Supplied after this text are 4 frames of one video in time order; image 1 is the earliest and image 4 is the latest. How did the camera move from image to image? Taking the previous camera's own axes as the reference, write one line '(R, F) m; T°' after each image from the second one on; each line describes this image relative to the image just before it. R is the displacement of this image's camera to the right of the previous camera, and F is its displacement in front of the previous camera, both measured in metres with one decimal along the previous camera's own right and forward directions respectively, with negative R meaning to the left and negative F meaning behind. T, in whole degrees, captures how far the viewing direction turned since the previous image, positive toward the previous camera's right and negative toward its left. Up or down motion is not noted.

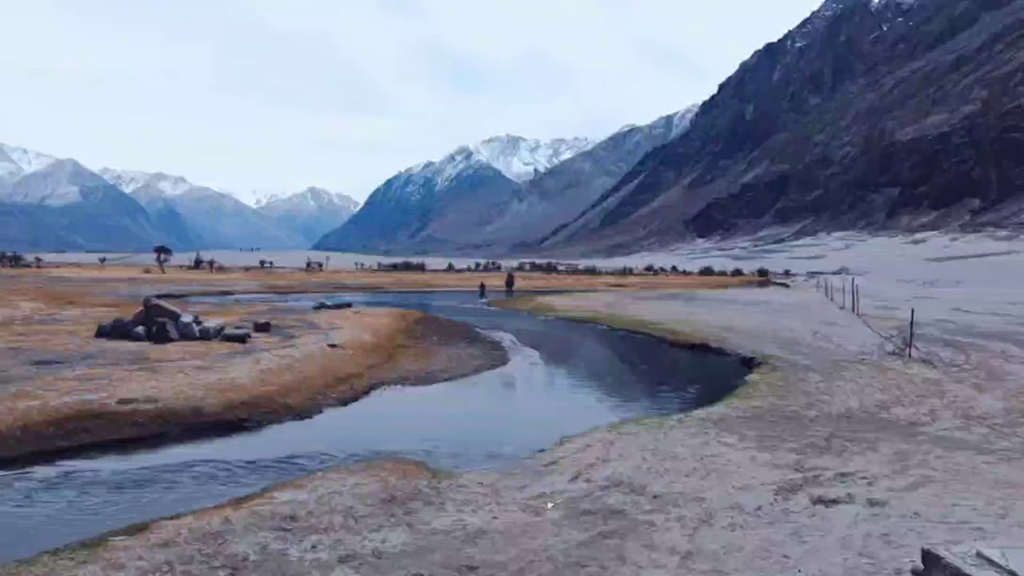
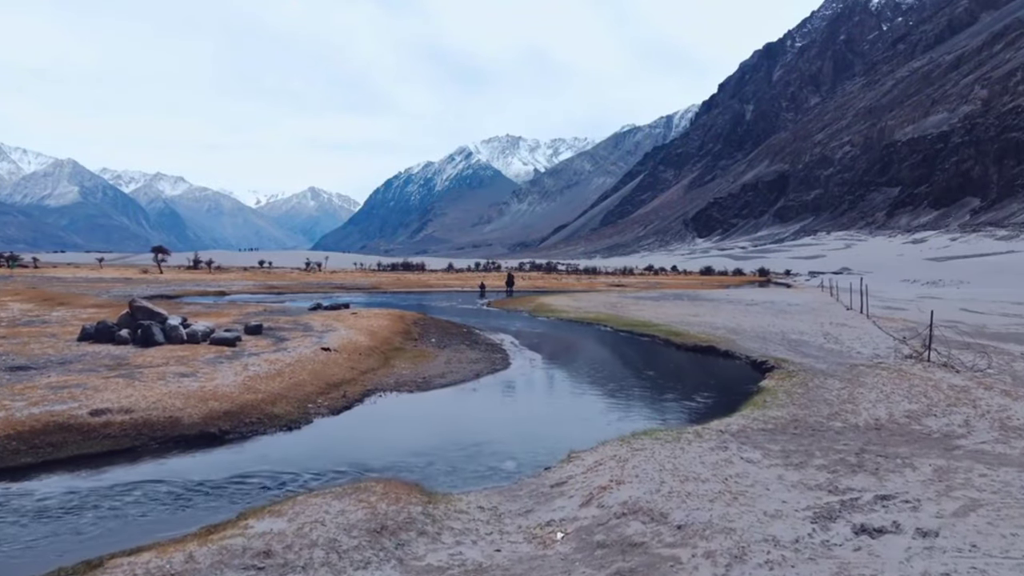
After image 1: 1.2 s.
(-0.1, +1.3) m; 0°
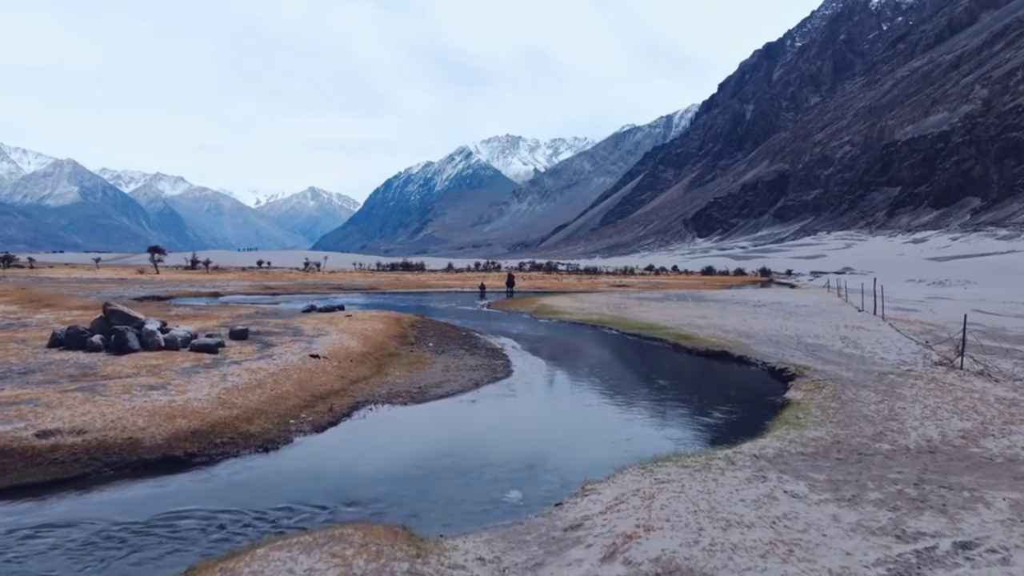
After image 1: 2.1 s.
(-0.1, +1.9) m; 0°
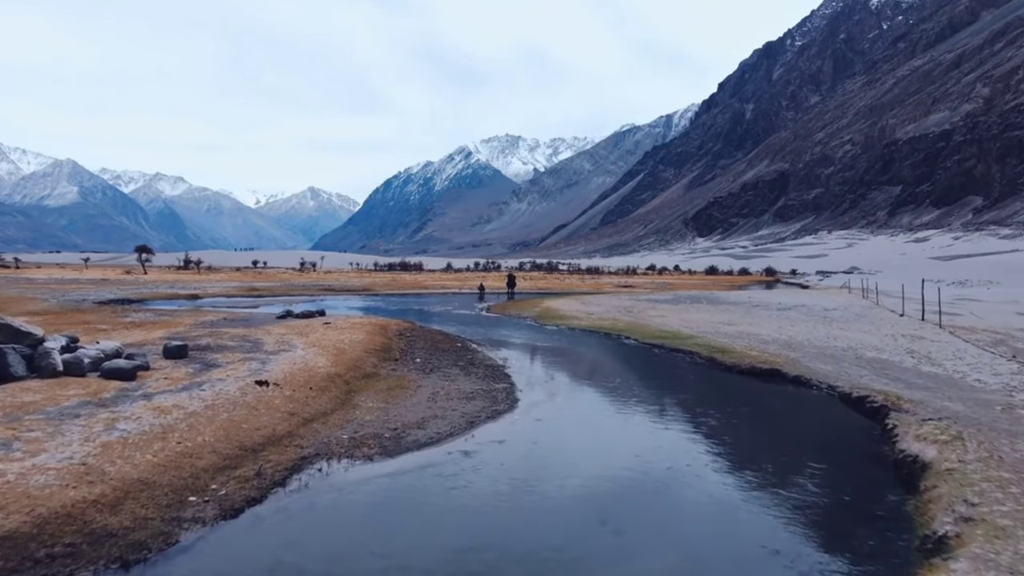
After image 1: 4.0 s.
(-0.2, +6.1) m; 0°
